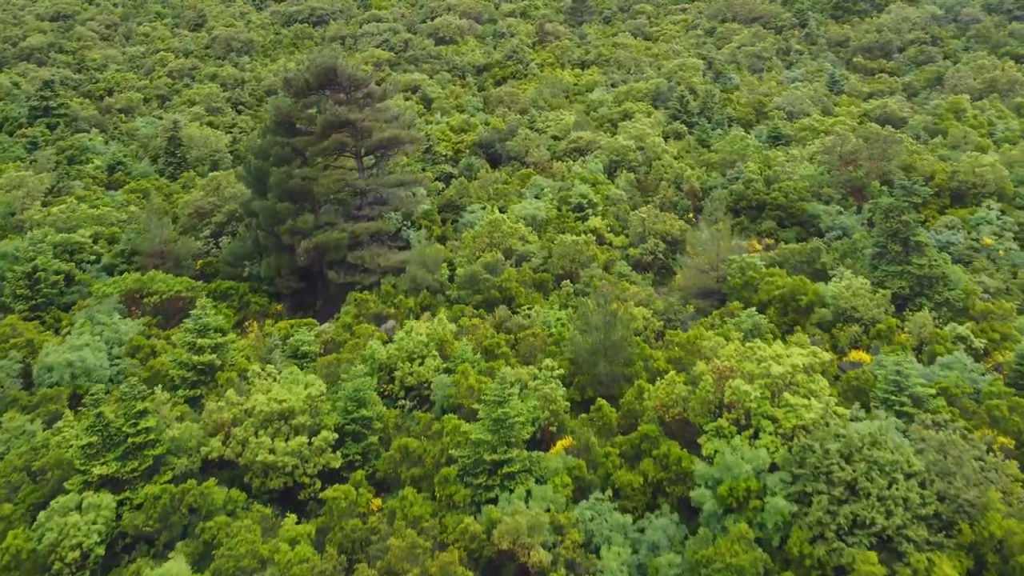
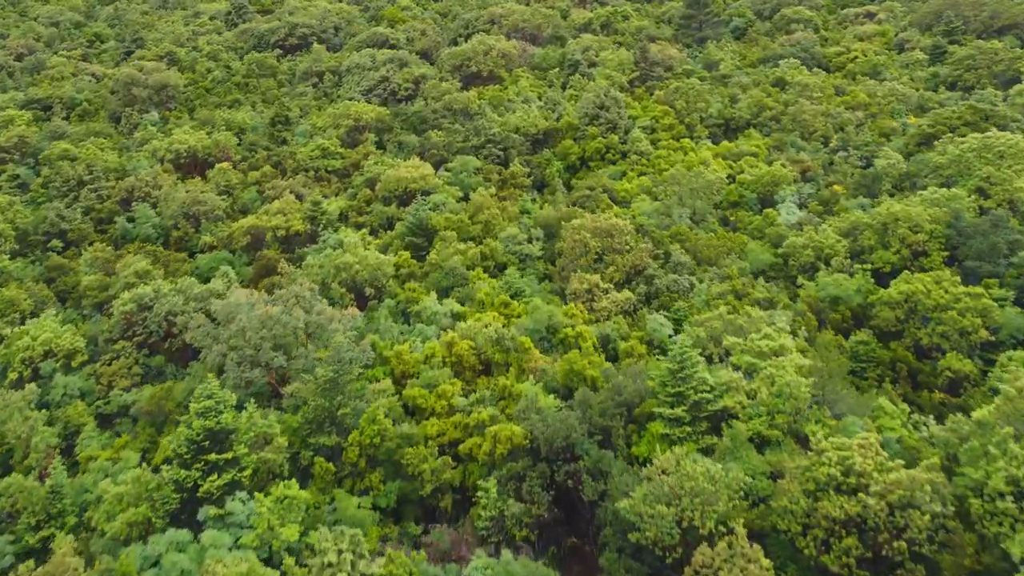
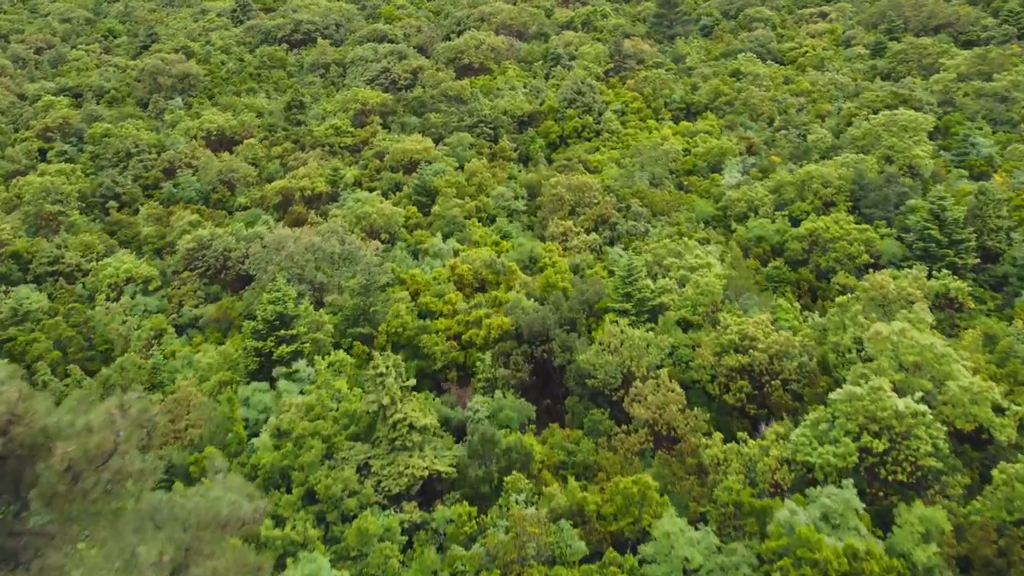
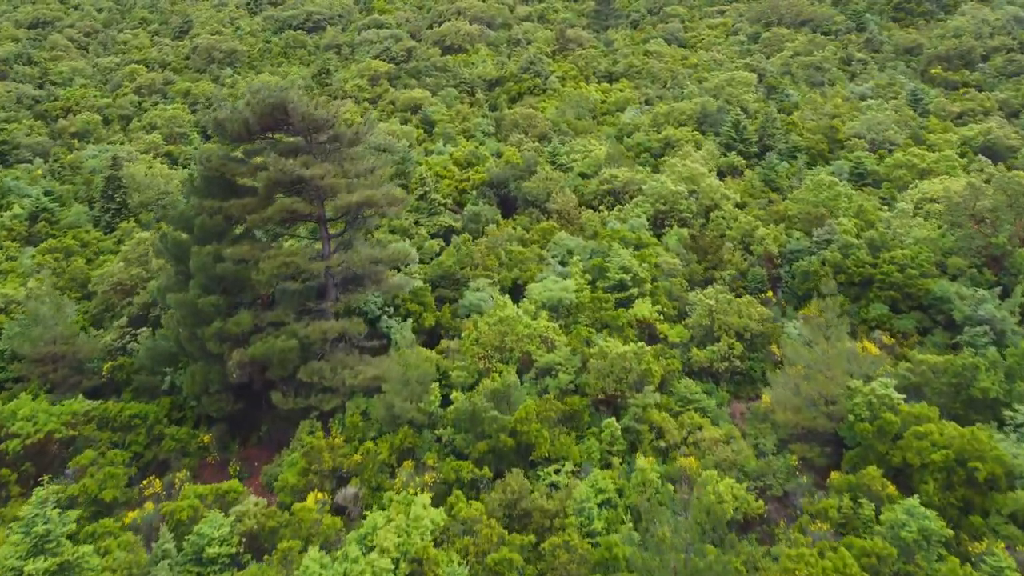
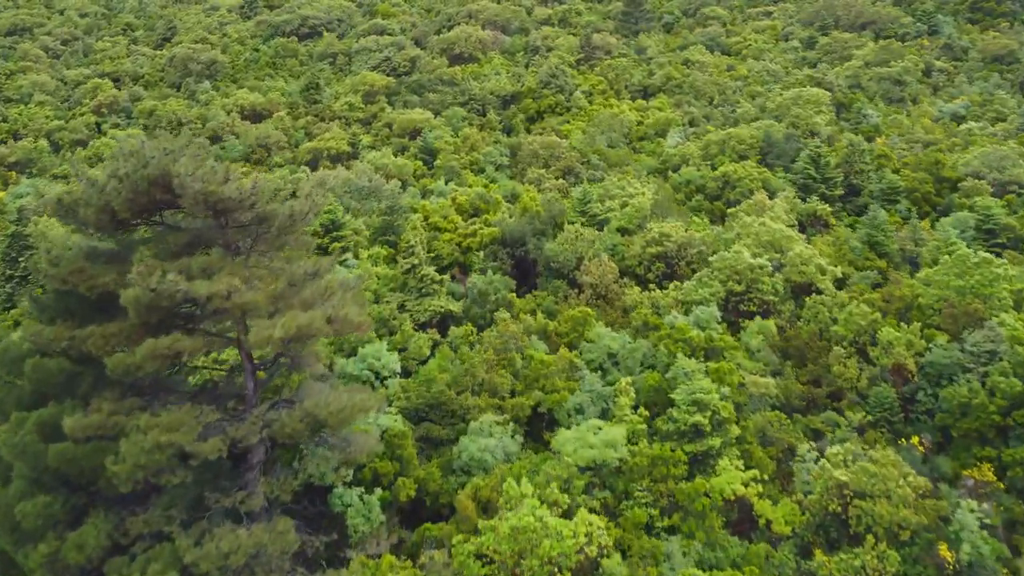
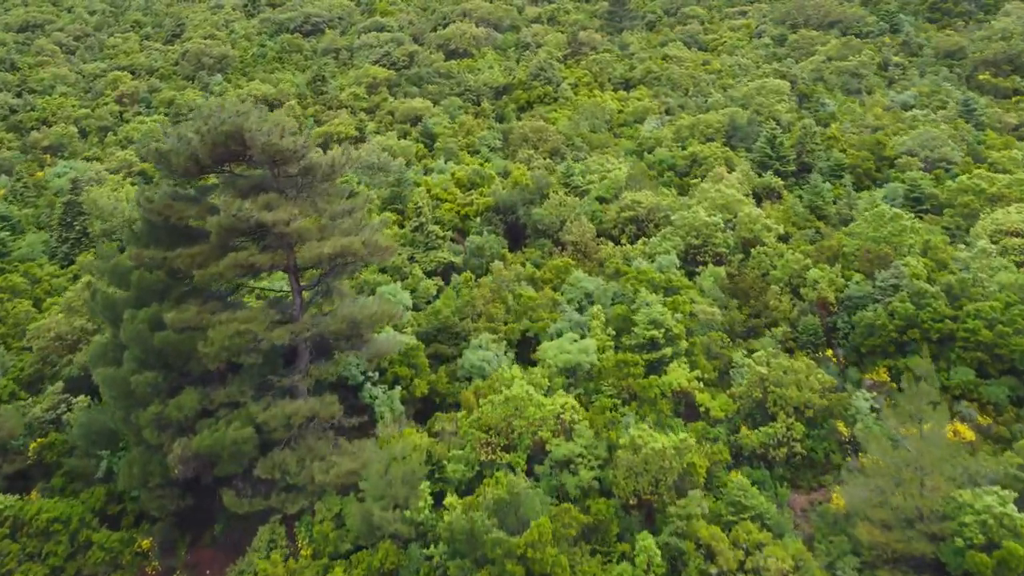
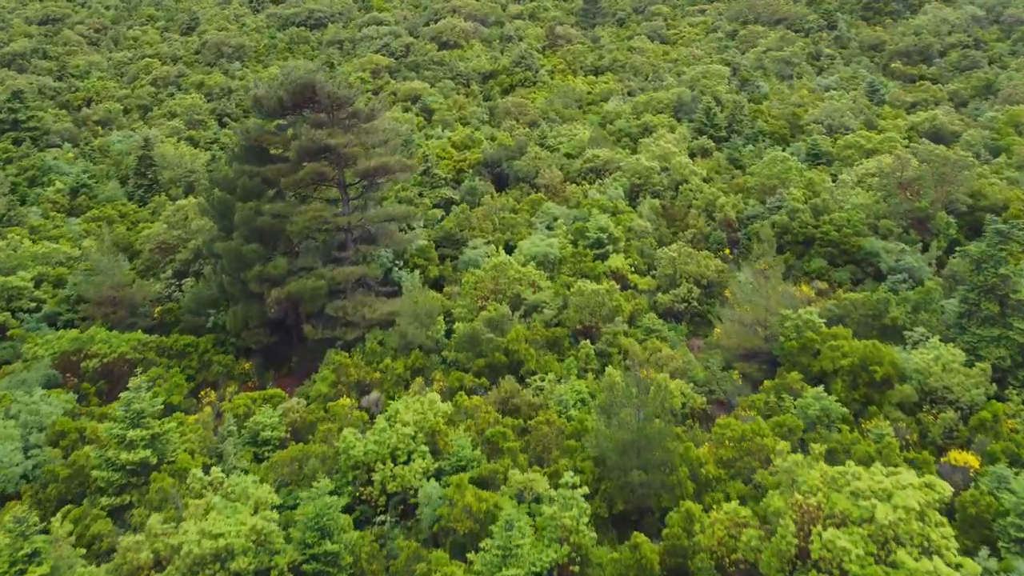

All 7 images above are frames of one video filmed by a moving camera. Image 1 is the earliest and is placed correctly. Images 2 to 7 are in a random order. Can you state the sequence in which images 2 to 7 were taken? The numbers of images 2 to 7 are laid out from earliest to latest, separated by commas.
7, 4, 6, 5, 3, 2
